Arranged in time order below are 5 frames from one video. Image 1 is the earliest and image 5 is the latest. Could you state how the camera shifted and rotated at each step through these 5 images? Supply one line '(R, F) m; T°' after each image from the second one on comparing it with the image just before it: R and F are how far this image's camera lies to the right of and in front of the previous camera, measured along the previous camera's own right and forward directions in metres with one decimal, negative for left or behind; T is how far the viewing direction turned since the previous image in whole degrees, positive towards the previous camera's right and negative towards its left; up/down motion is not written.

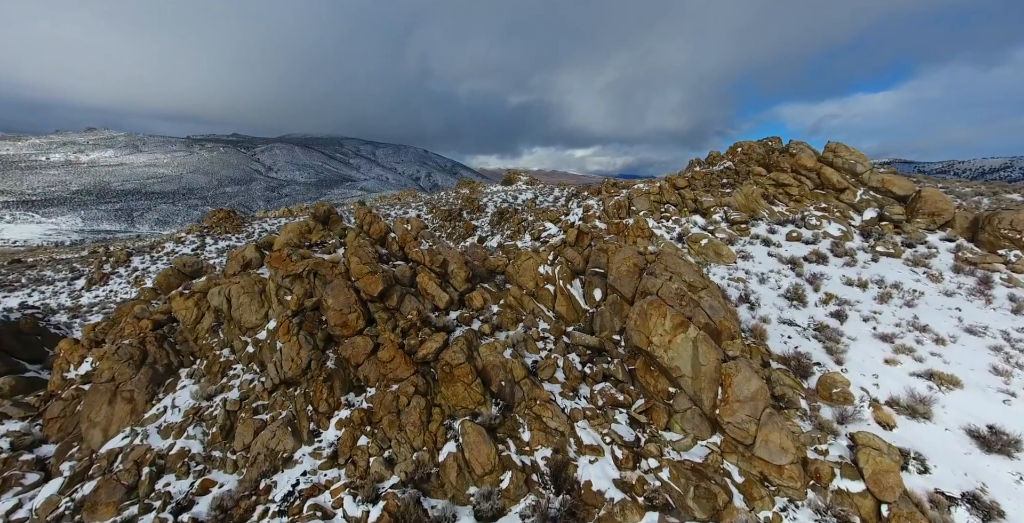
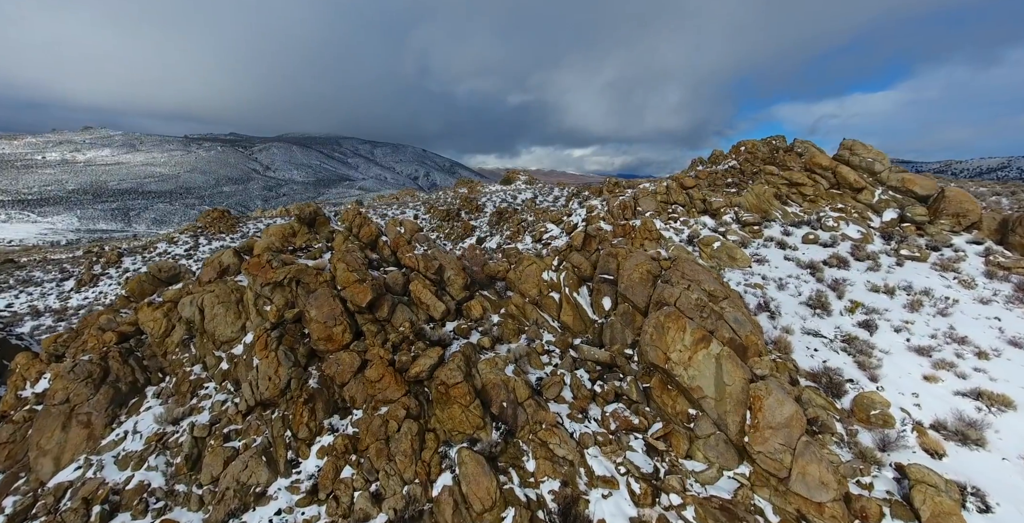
(-0.1, +1.2) m; 0°
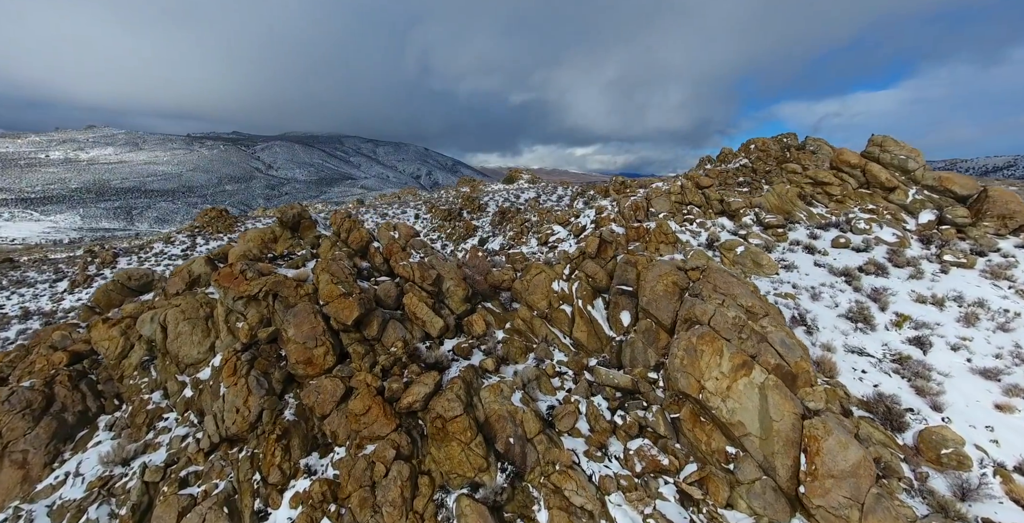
(-0.1, +1.5) m; 0°
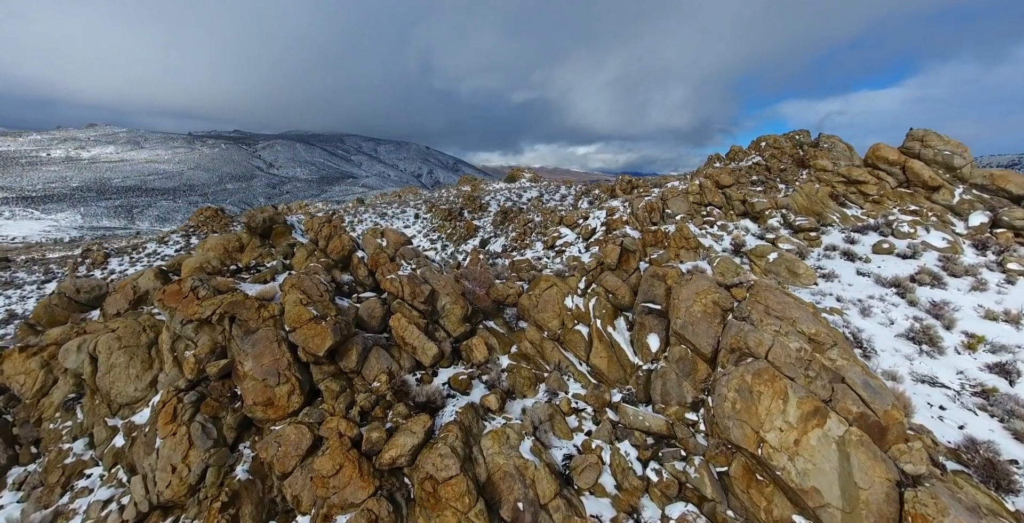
(-0.1, +1.8) m; 0°
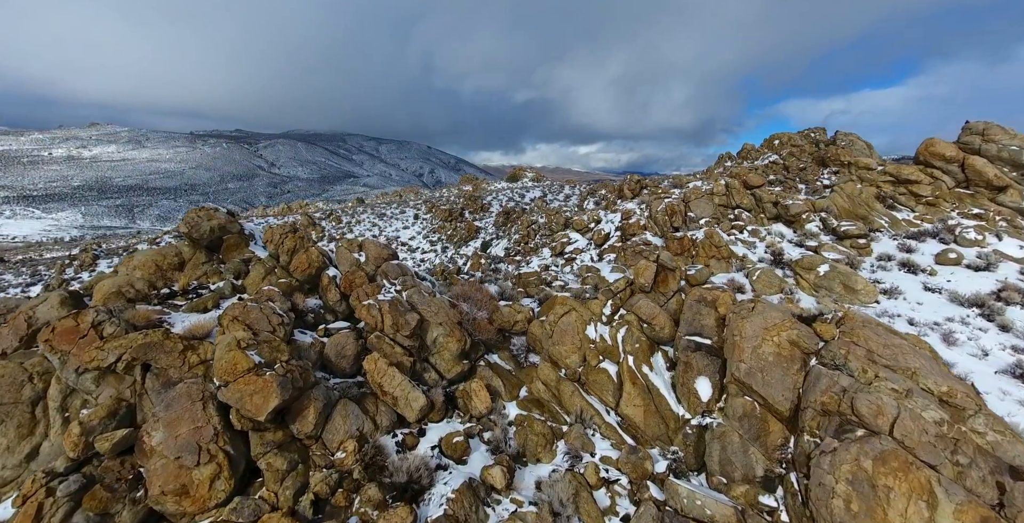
(-0.2, +2.2) m; 0°
